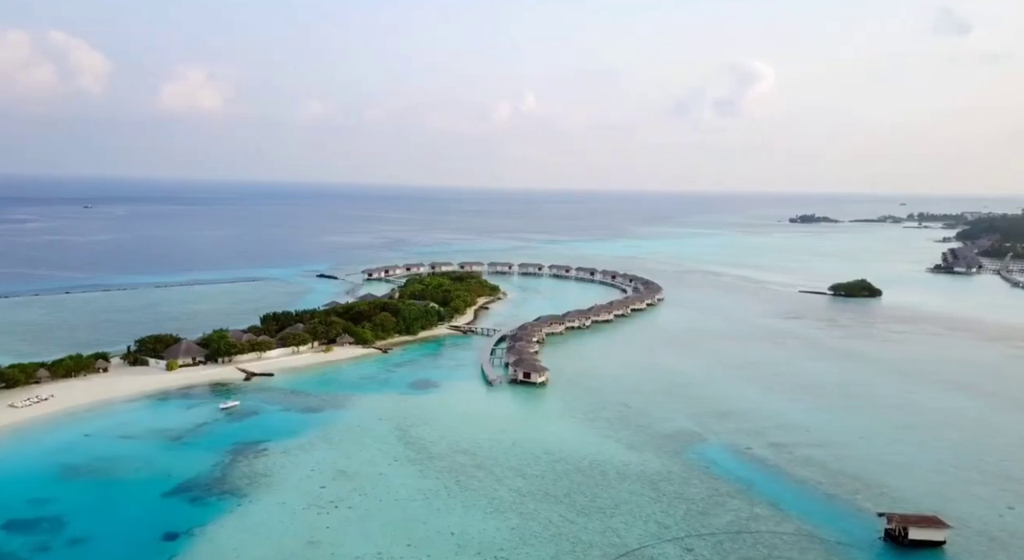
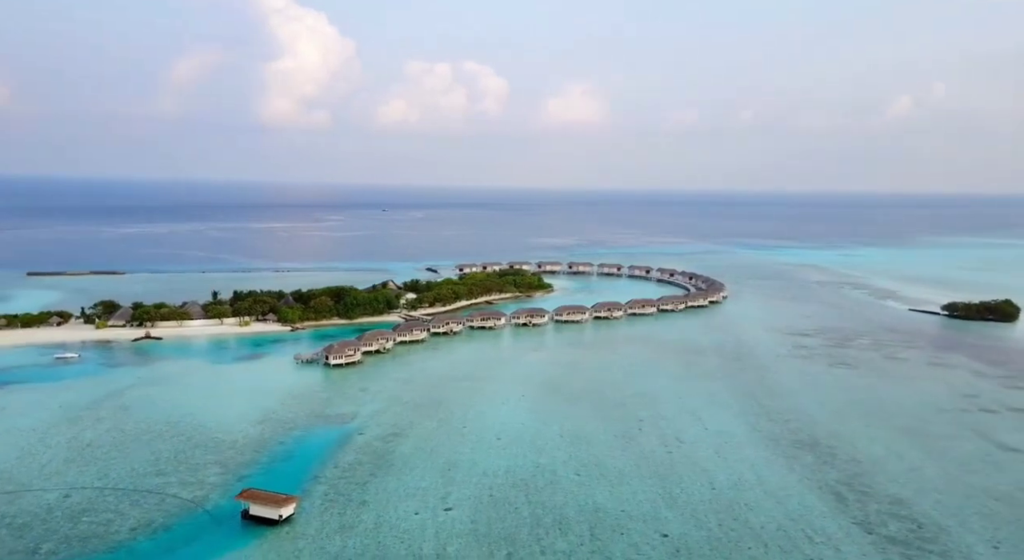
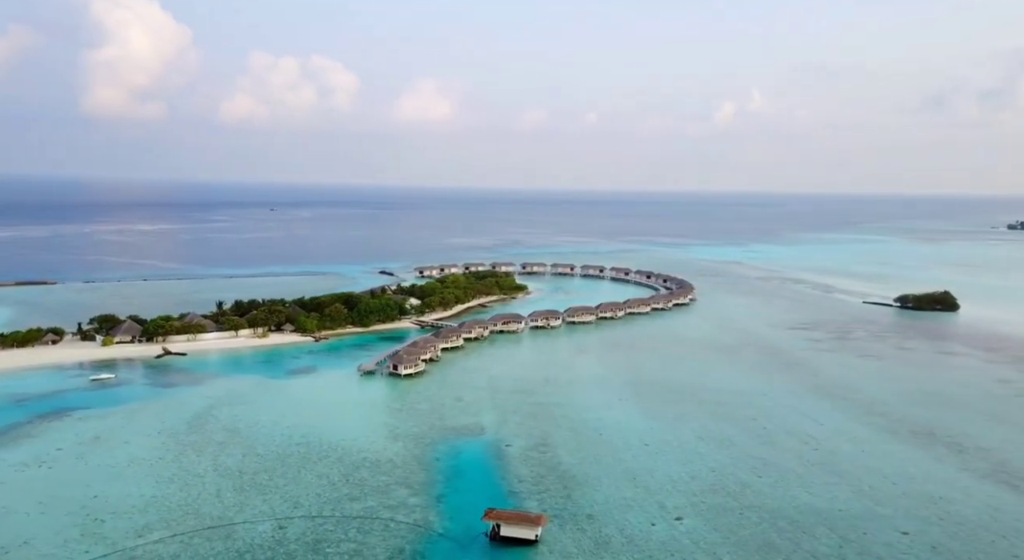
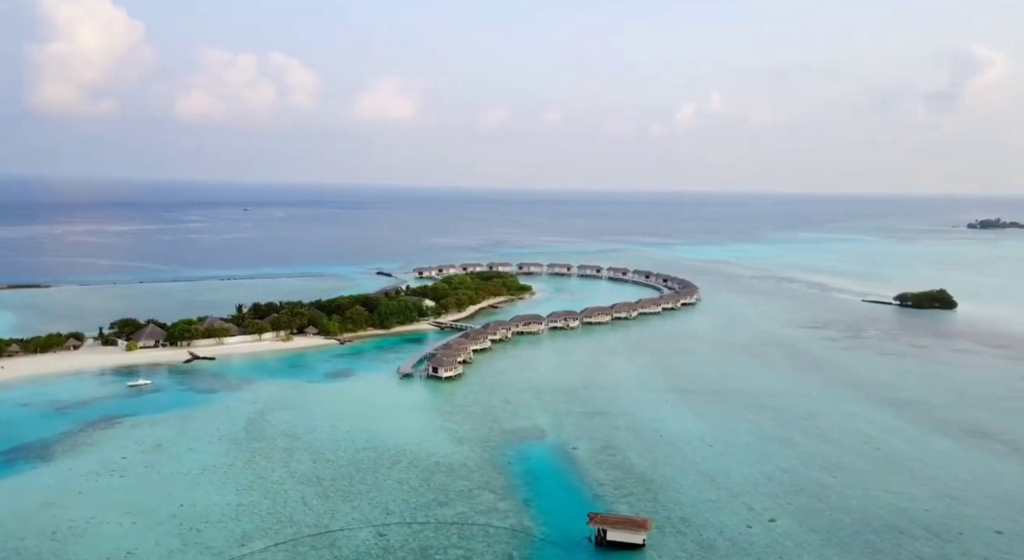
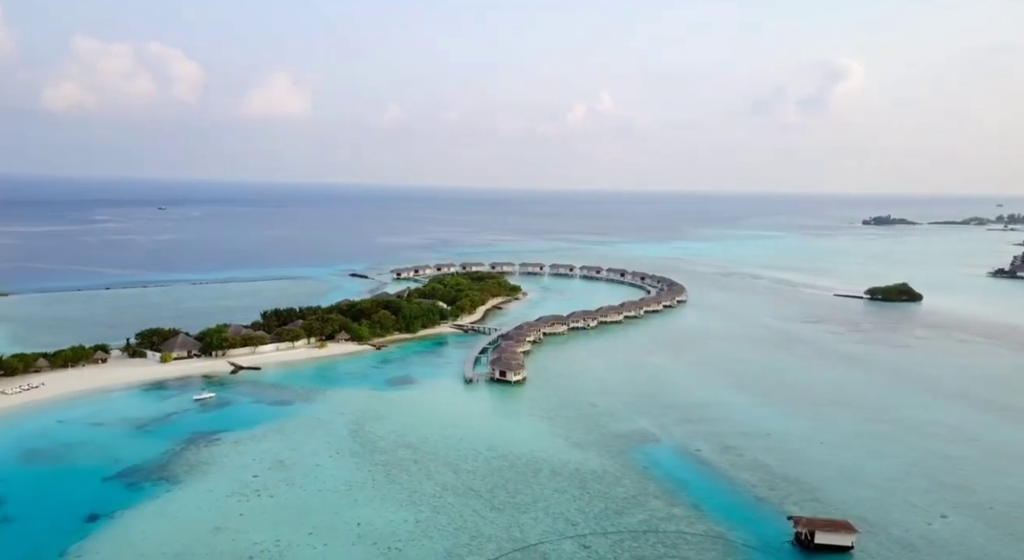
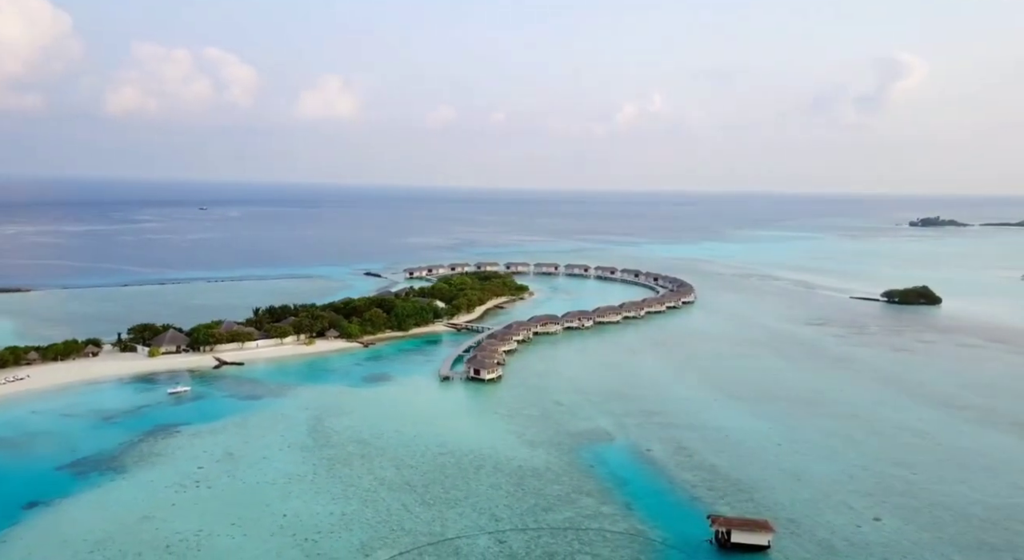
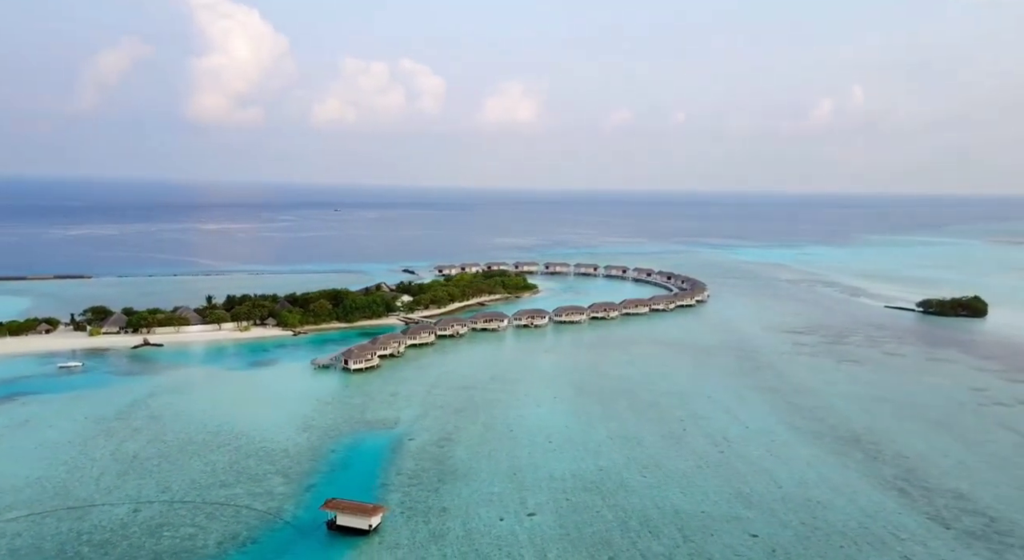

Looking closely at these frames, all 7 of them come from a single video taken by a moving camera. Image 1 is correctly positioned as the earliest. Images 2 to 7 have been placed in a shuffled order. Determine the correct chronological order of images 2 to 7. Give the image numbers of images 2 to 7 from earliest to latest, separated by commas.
5, 6, 4, 3, 7, 2
